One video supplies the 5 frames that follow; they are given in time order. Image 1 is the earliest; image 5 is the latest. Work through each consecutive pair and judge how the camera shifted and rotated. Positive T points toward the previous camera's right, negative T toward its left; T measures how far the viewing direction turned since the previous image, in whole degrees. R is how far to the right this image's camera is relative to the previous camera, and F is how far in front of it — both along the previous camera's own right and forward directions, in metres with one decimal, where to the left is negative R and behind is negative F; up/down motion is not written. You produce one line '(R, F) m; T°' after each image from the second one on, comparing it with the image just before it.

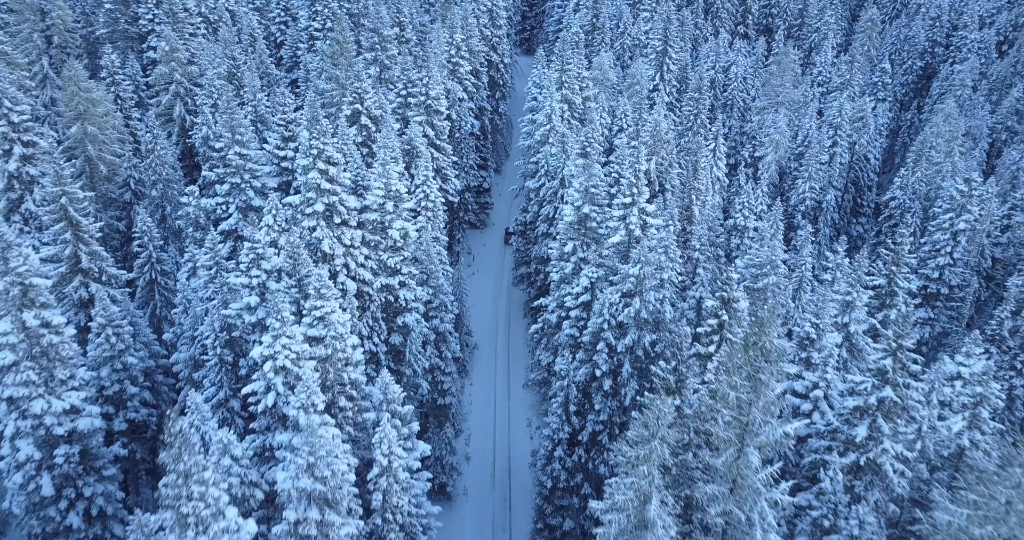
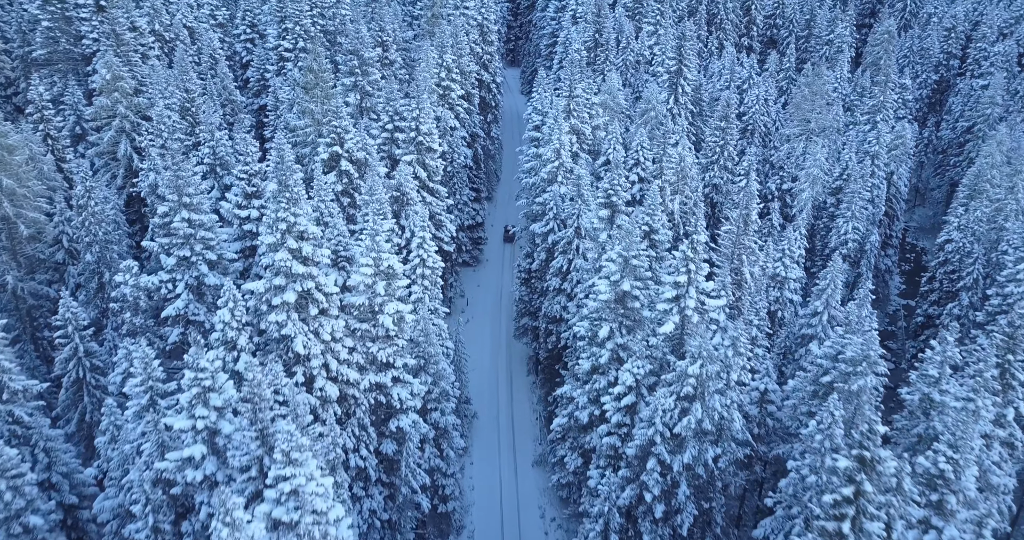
(-1.2, +5.1) m; +2°
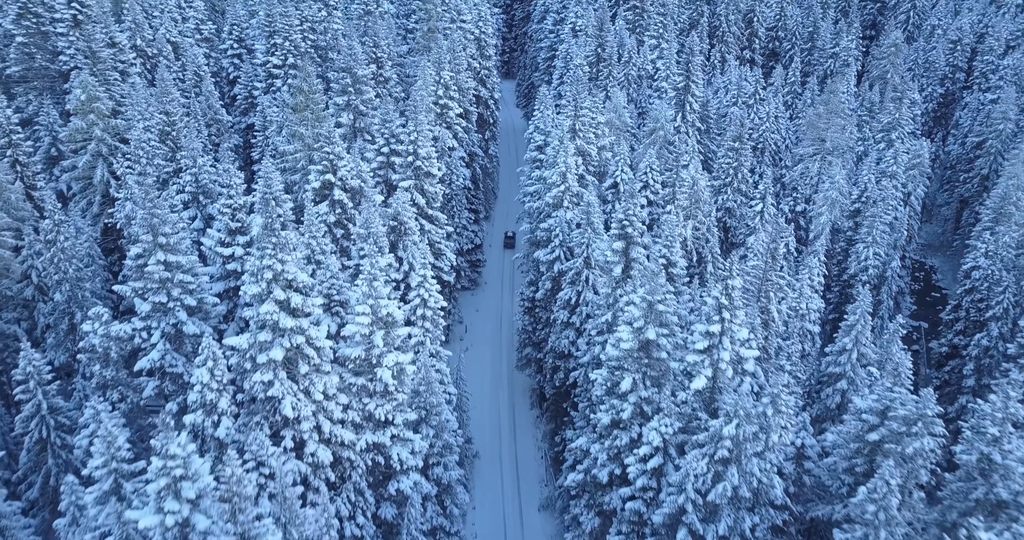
(-0.5, +2.0) m; +1°
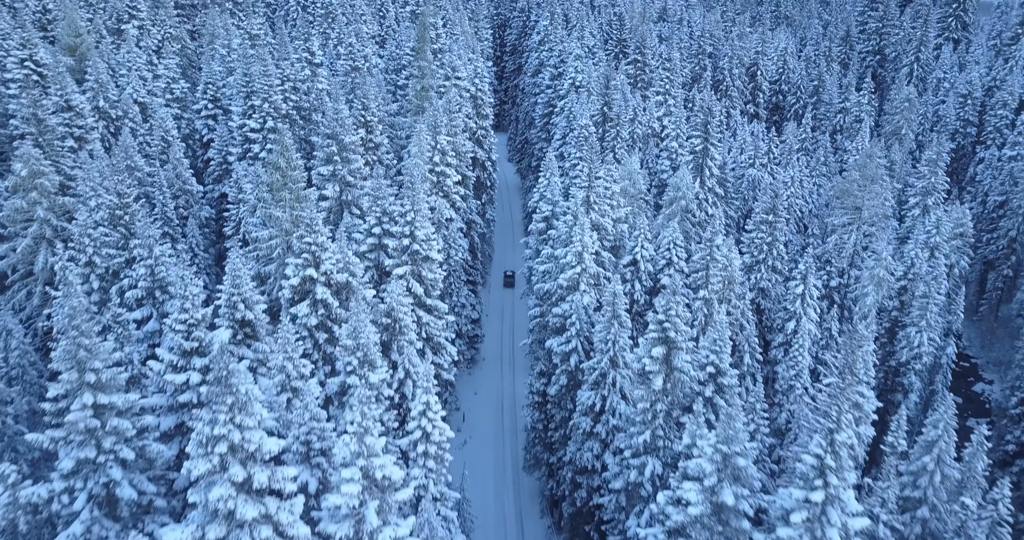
(-0.9, +4.0) m; +1°
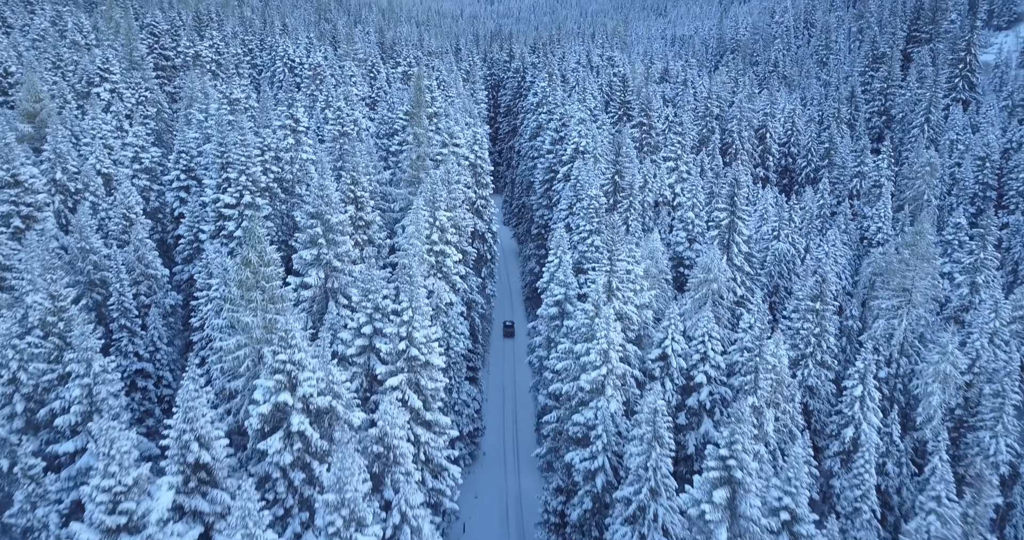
(-0.8, +3.9) m; +1°
